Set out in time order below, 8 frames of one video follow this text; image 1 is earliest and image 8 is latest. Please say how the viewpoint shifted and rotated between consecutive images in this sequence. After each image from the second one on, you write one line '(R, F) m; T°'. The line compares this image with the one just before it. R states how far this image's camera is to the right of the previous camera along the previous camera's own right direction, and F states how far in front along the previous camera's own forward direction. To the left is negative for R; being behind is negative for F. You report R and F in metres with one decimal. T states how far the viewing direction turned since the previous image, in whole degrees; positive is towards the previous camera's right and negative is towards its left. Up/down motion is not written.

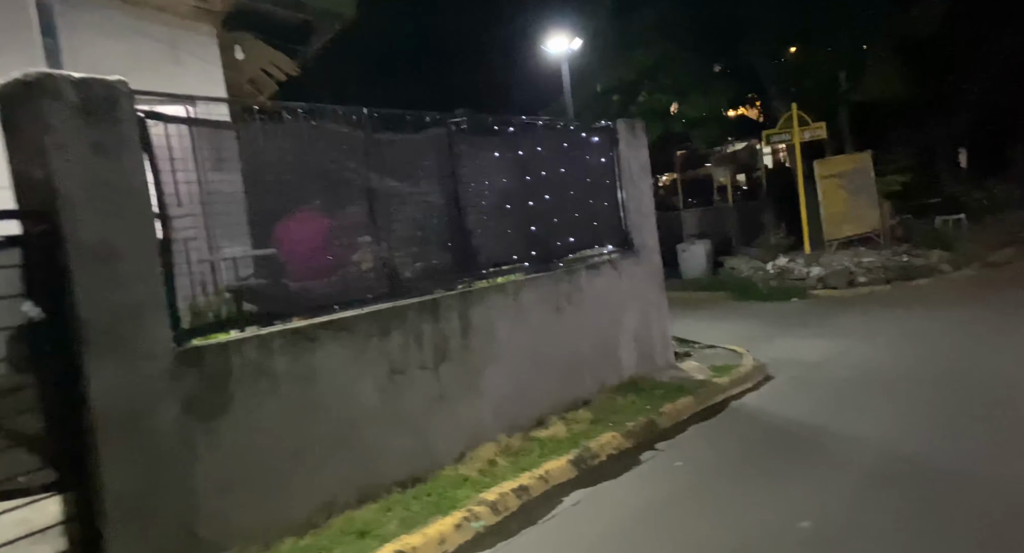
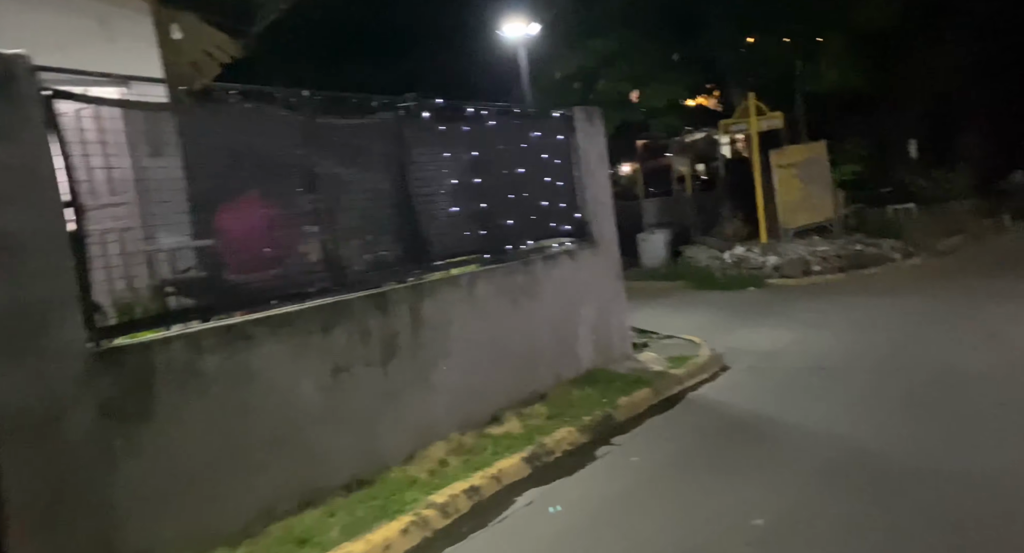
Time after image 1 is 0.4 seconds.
(+0.1, +0.2) m; +3°
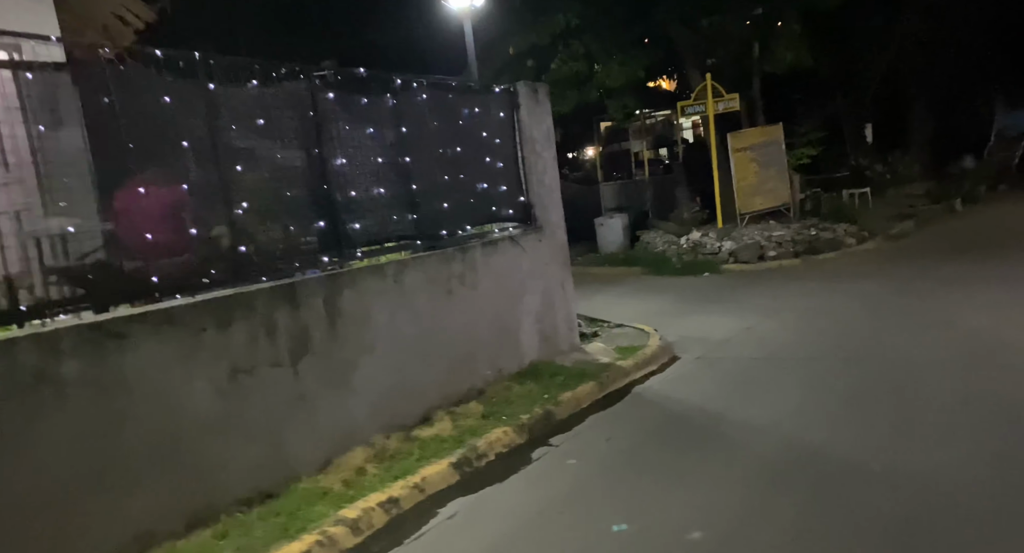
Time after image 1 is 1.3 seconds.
(+0.3, +0.5) m; +3°
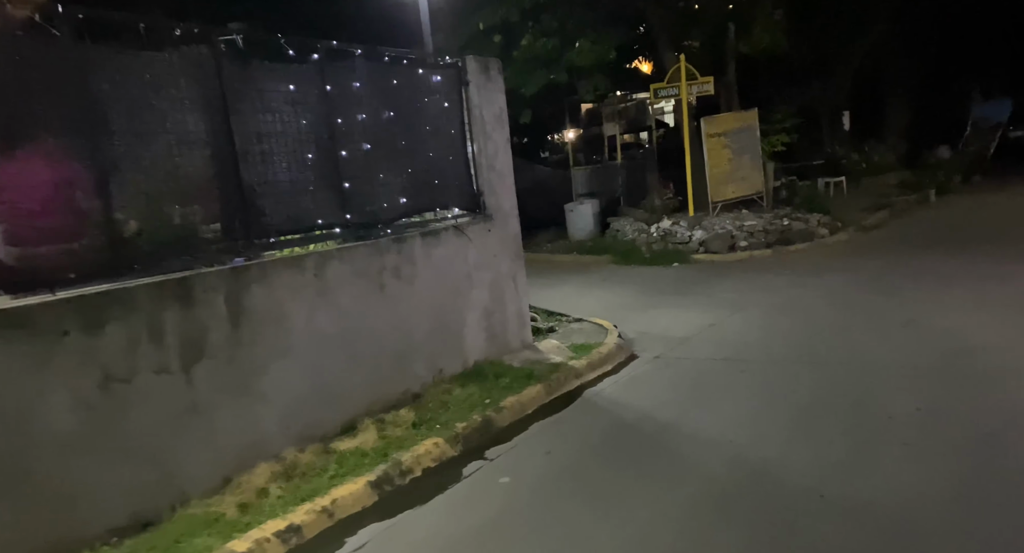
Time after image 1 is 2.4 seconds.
(+0.3, +0.5) m; +2°
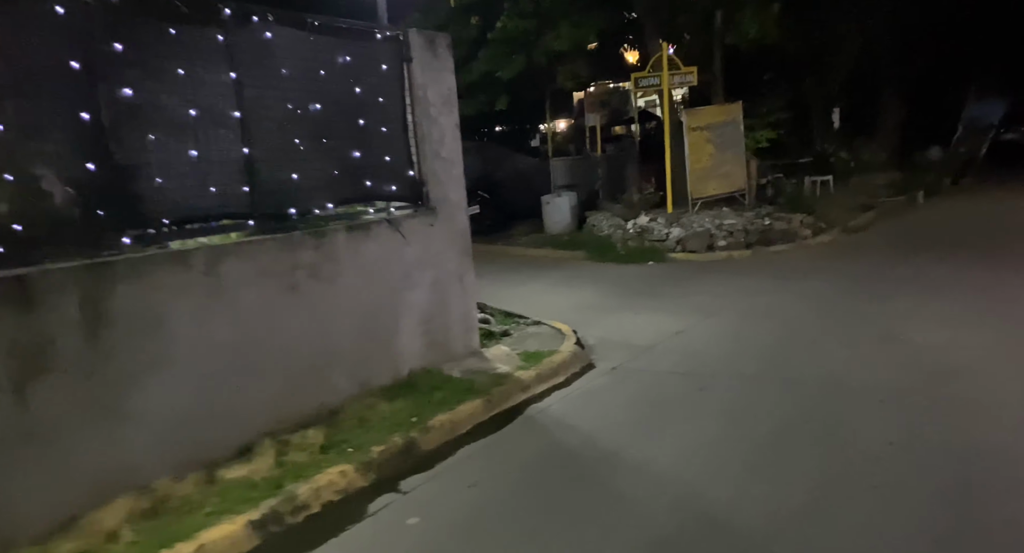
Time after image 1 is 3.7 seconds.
(+0.4, +0.7) m; +1°
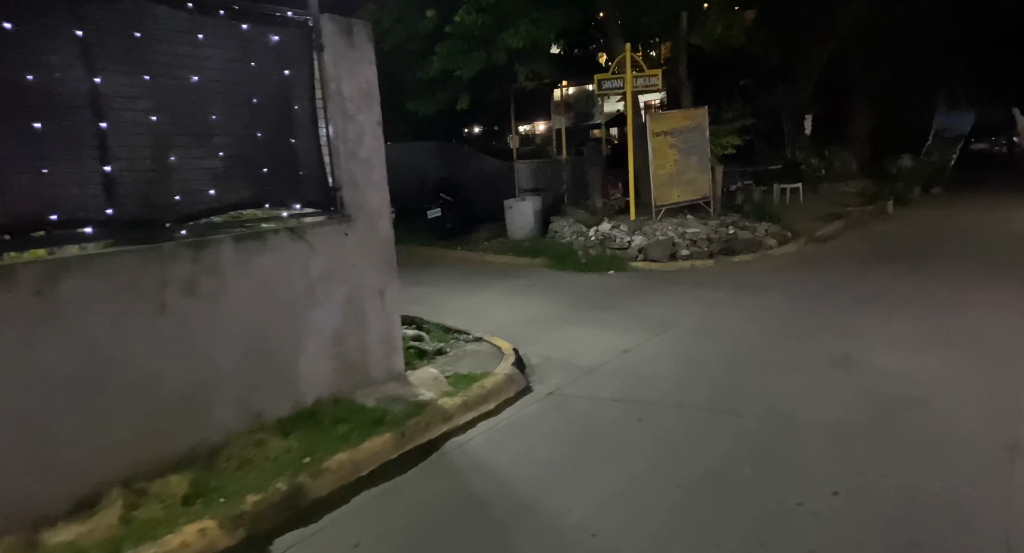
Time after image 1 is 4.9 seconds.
(+0.4, +0.6) m; +2°
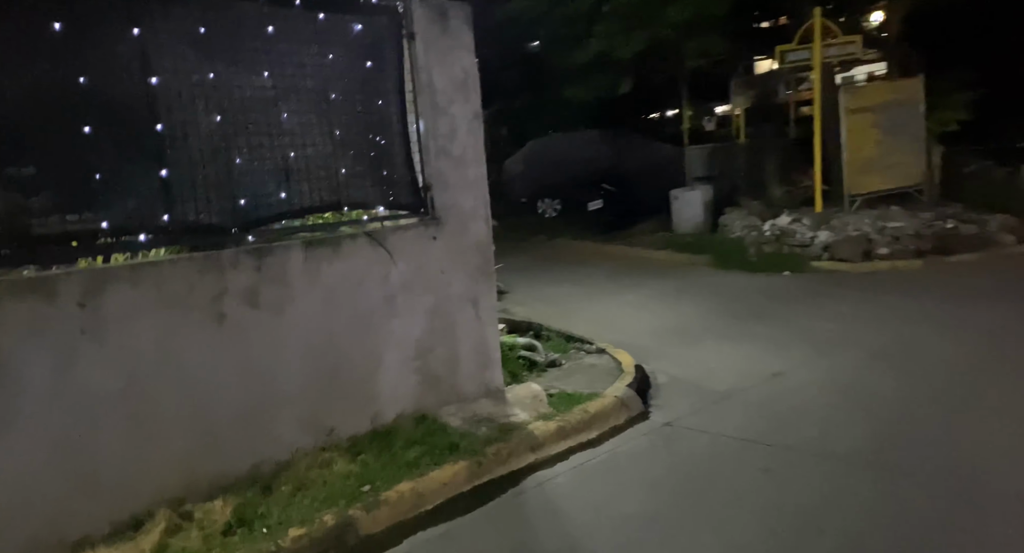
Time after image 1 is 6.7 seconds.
(+0.6, +0.8) m; -15°
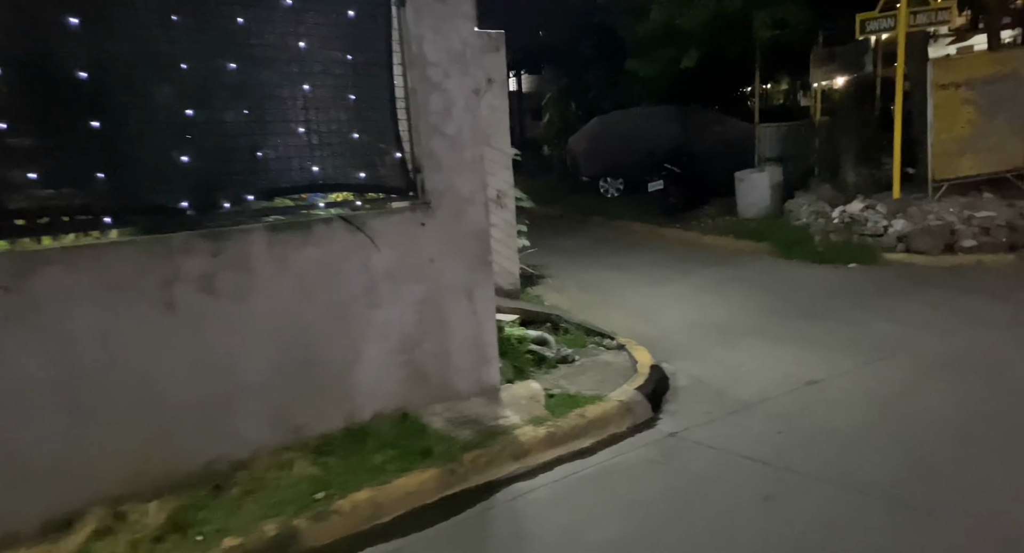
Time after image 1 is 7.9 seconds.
(+0.6, +0.5) m; -6°
